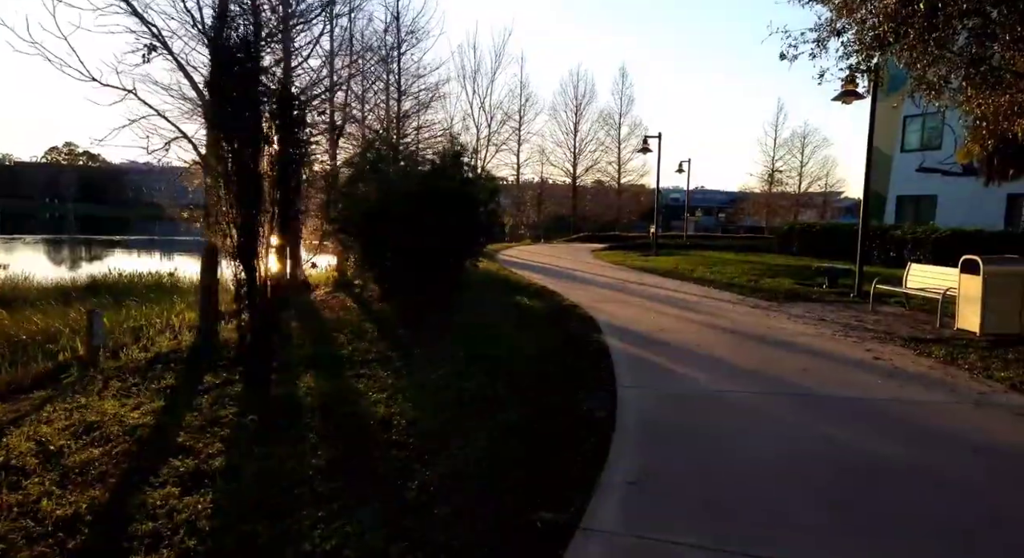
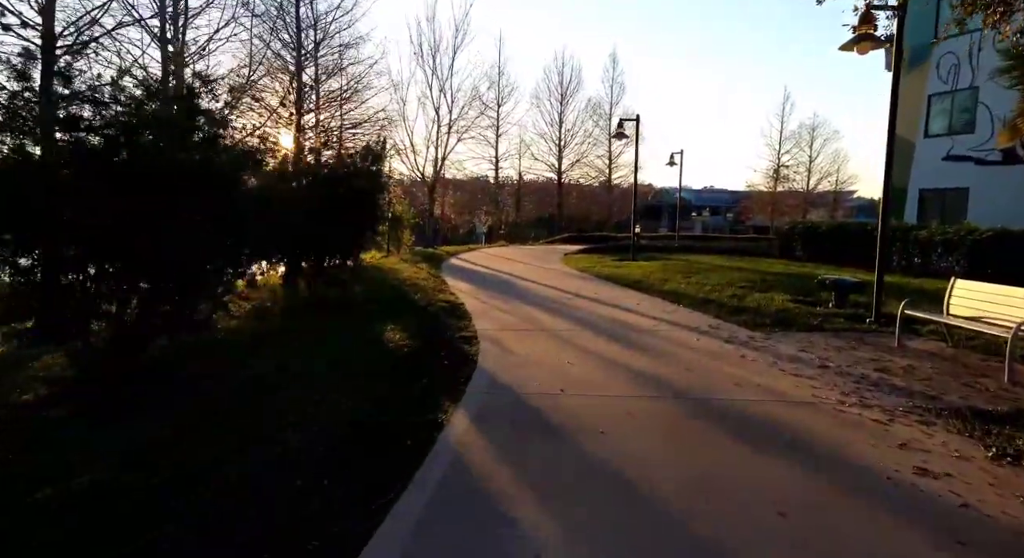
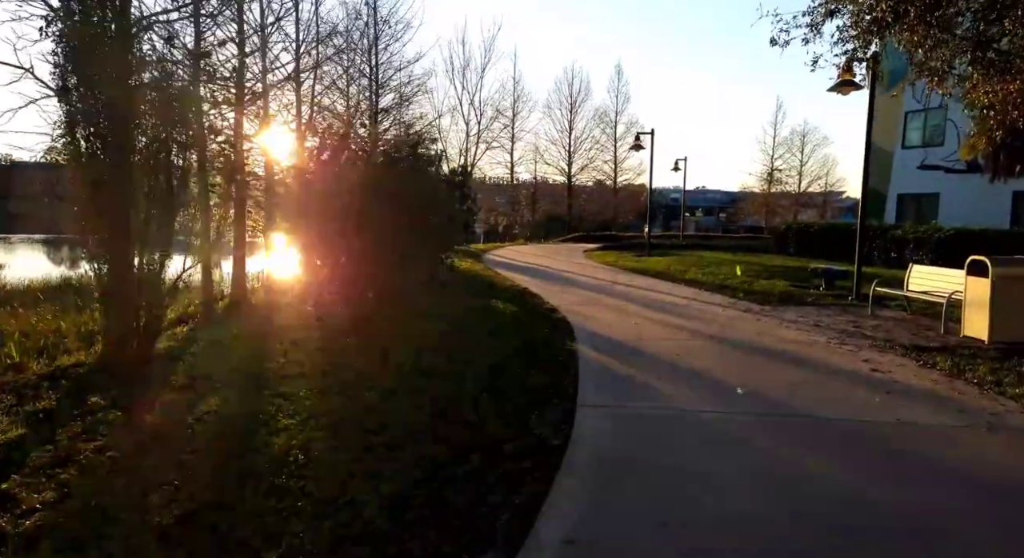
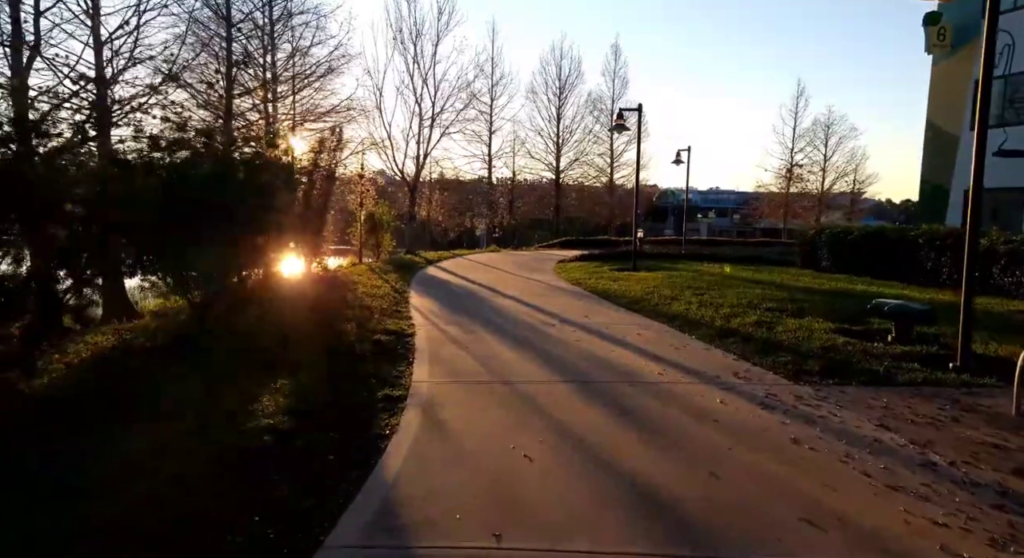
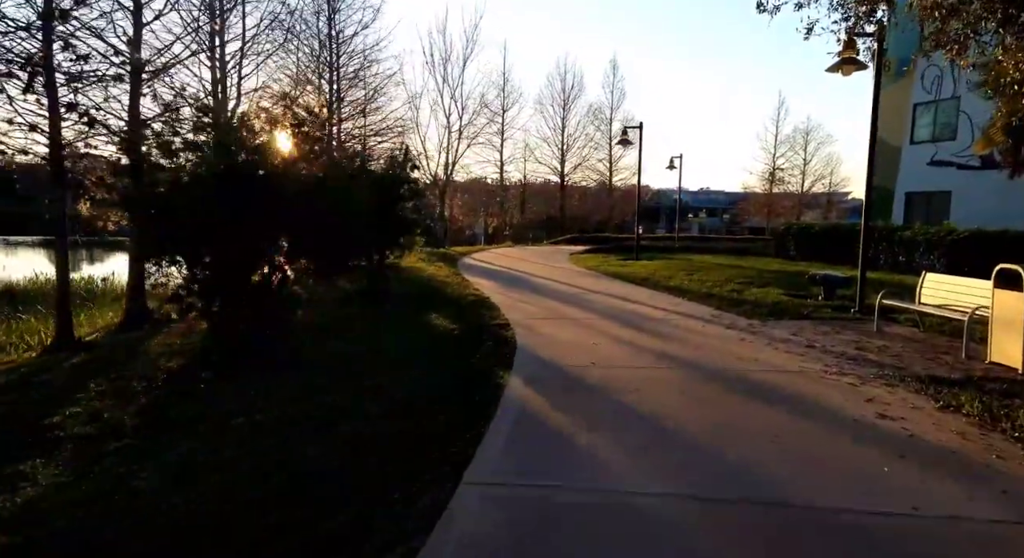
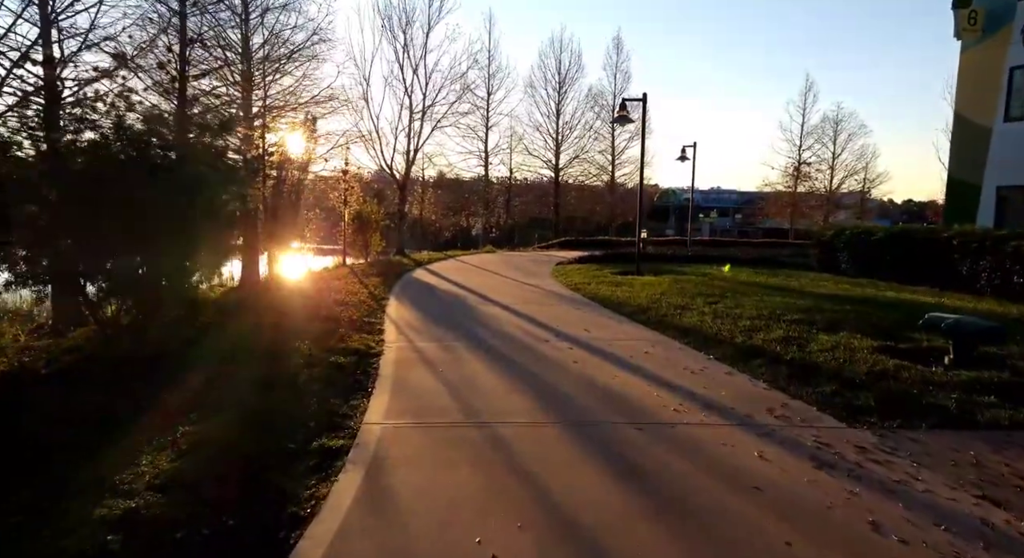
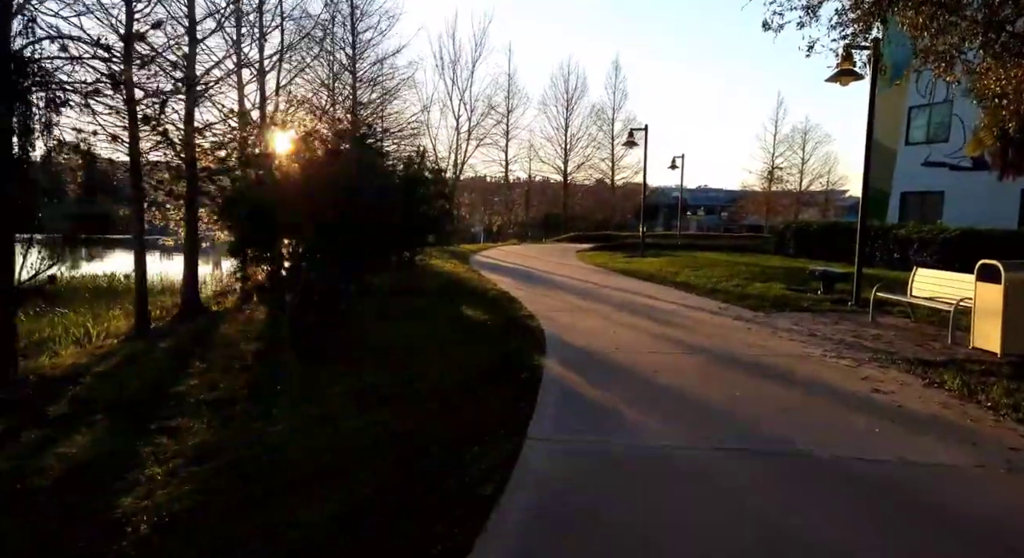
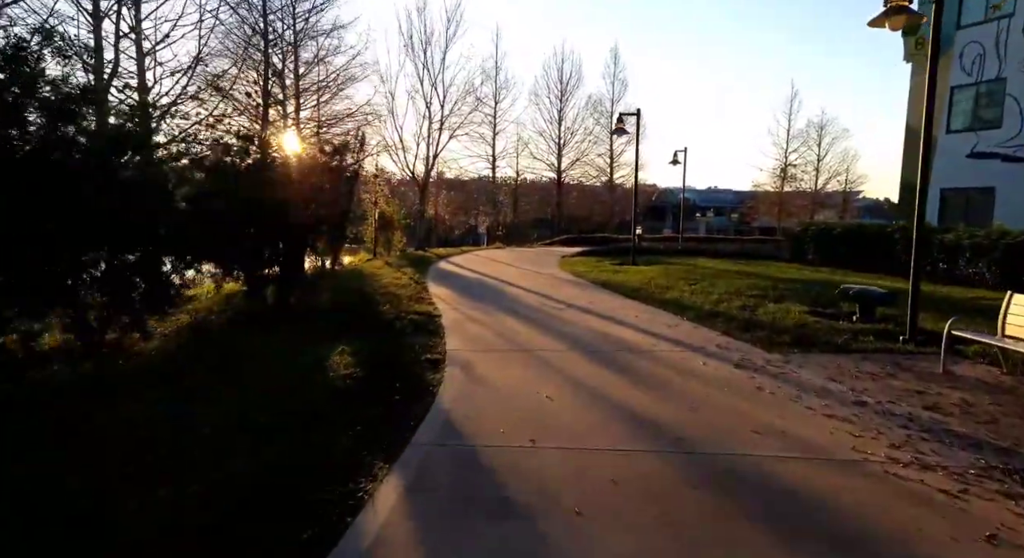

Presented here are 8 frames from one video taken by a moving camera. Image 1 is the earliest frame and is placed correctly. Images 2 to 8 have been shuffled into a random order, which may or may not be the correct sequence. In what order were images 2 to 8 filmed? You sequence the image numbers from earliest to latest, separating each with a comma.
3, 7, 5, 2, 8, 4, 6
